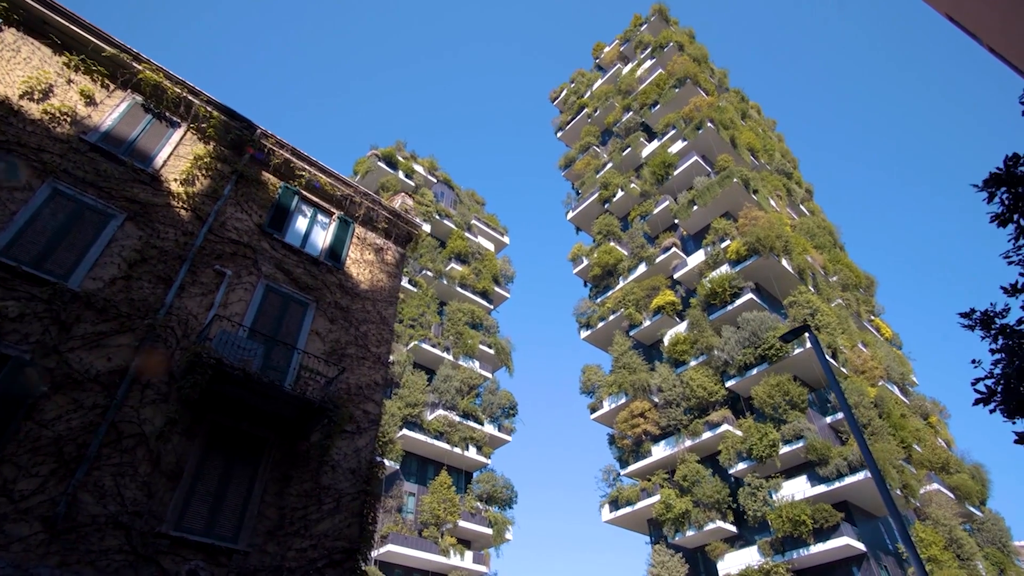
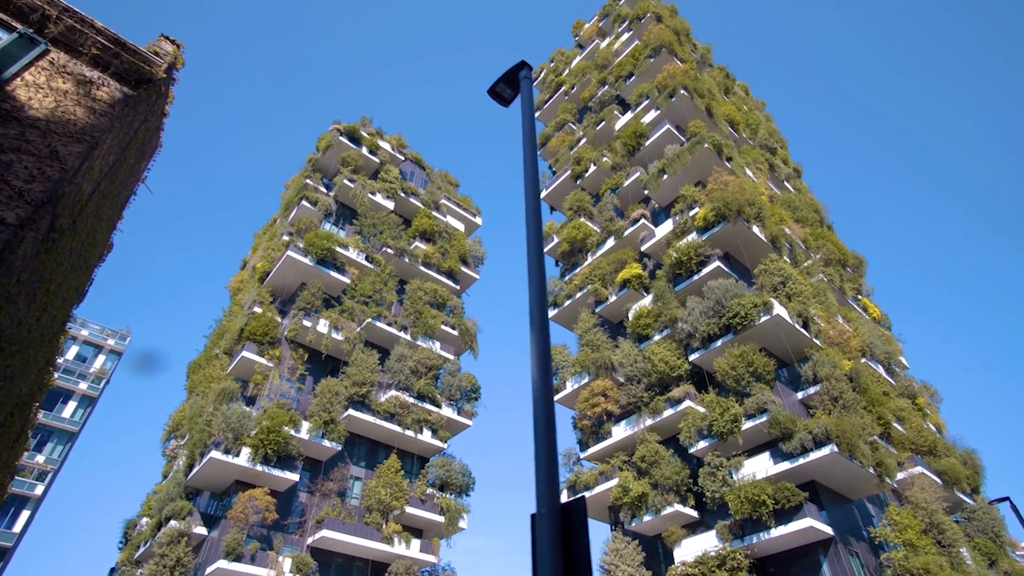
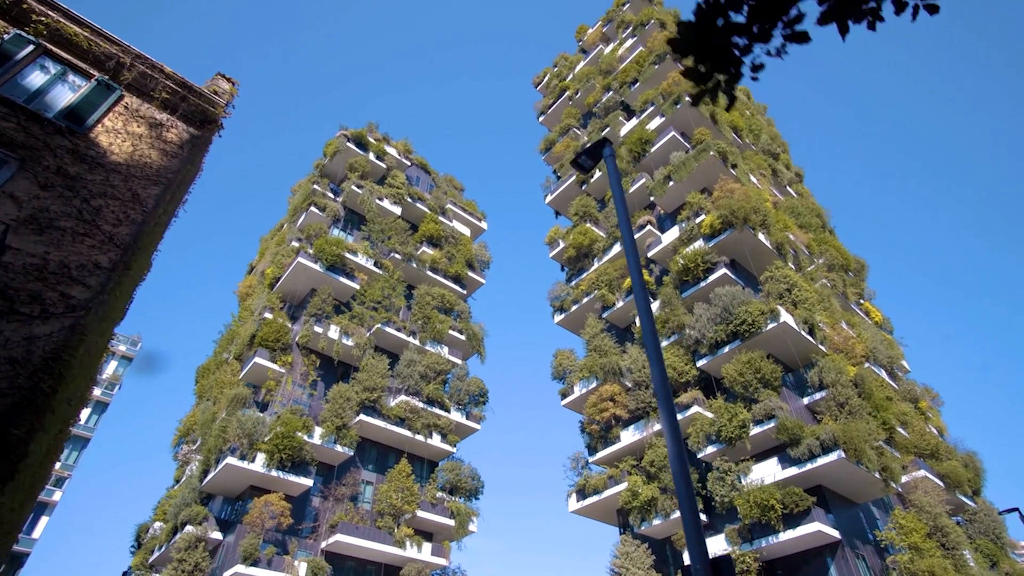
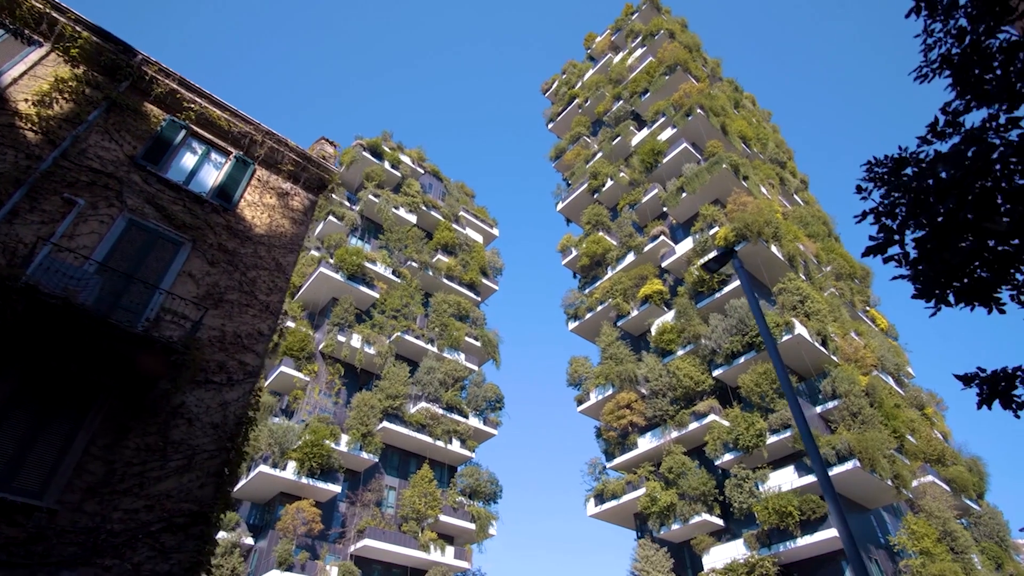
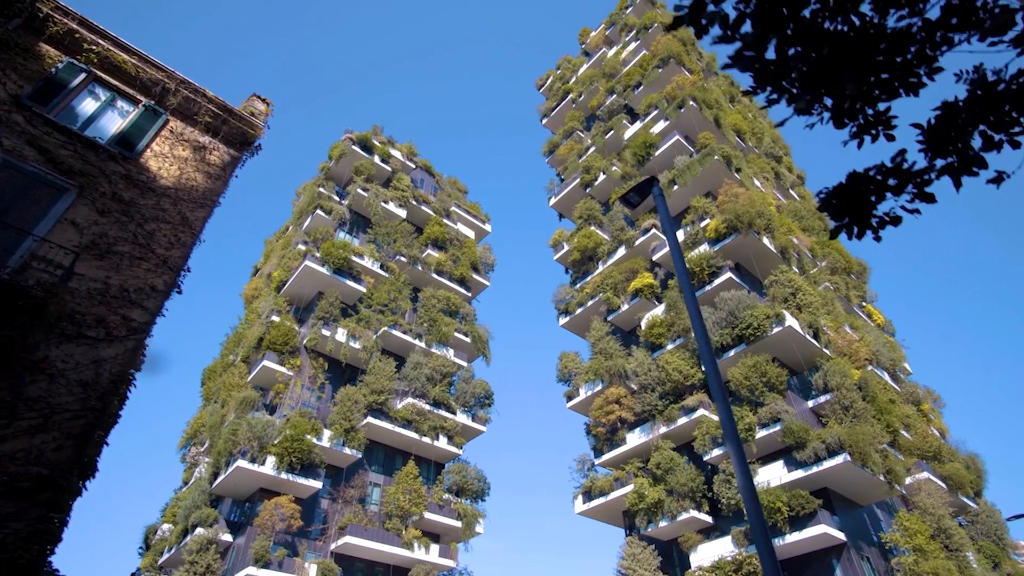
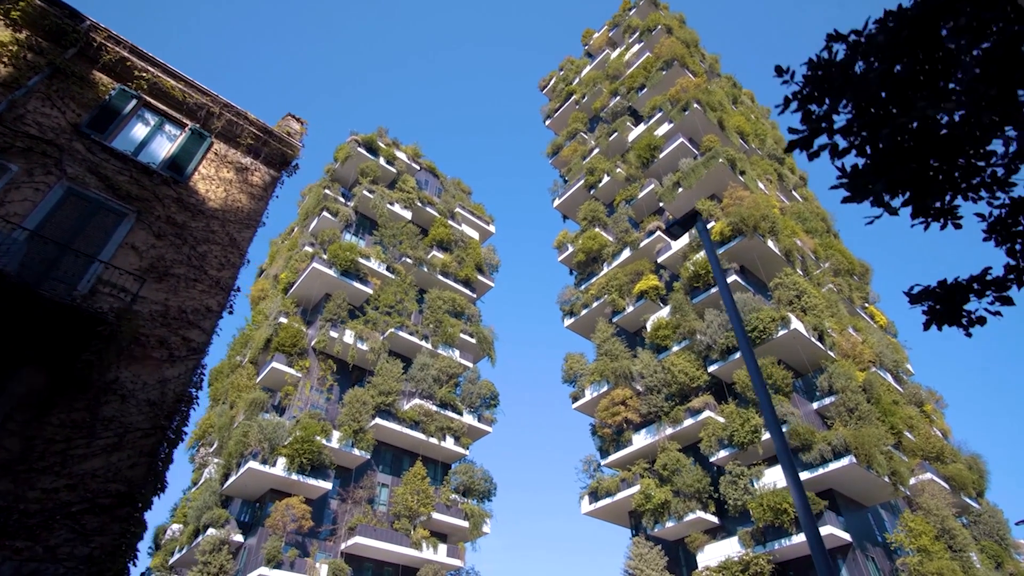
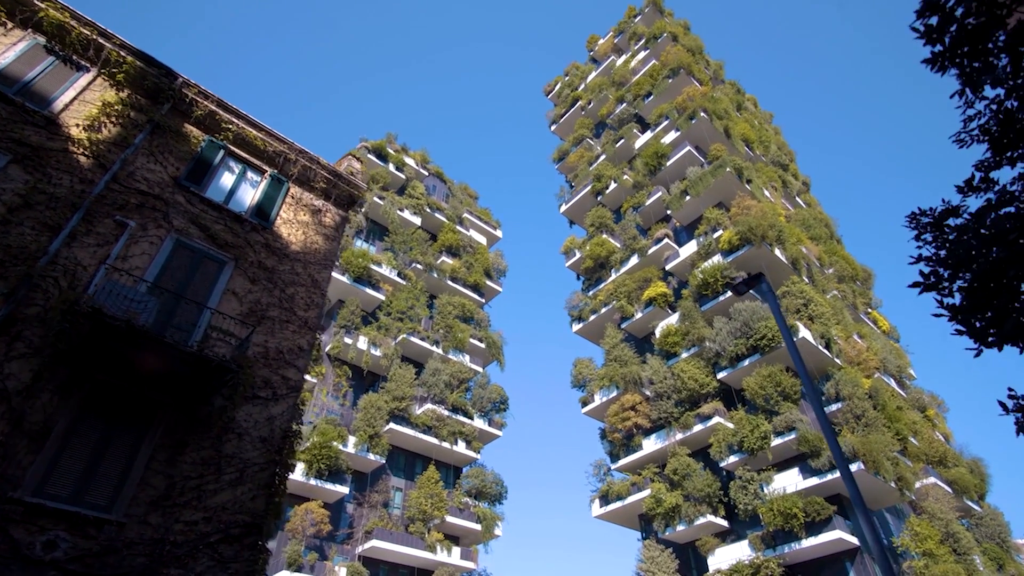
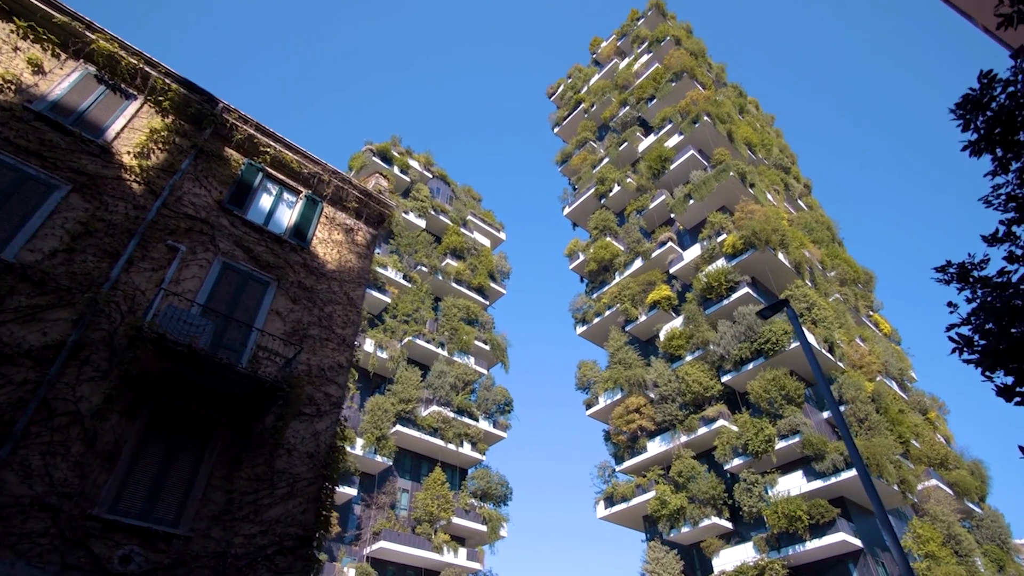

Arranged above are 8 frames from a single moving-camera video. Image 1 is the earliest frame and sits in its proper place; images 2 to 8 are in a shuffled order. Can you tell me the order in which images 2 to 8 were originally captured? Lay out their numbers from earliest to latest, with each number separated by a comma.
8, 7, 4, 6, 5, 3, 2
